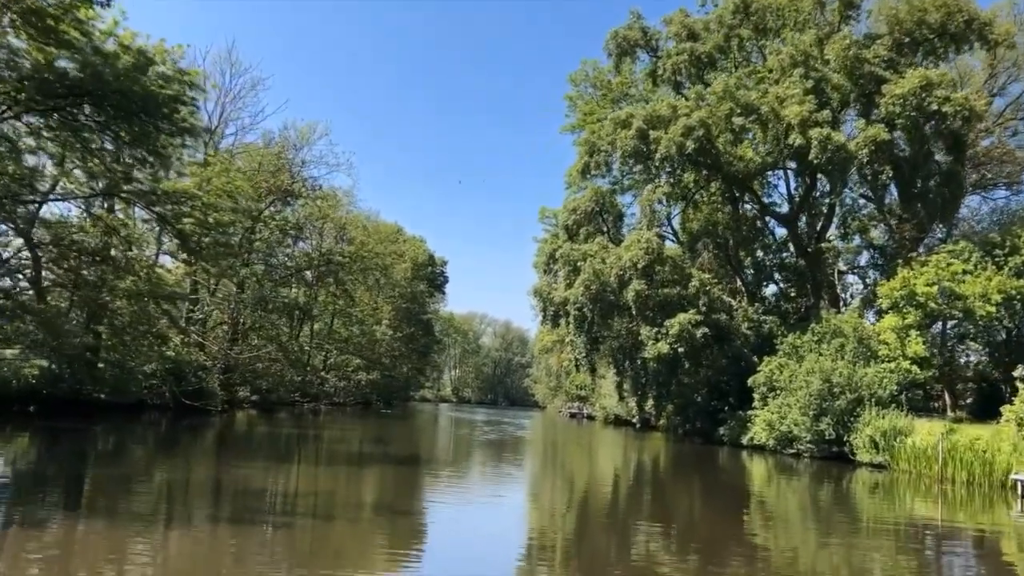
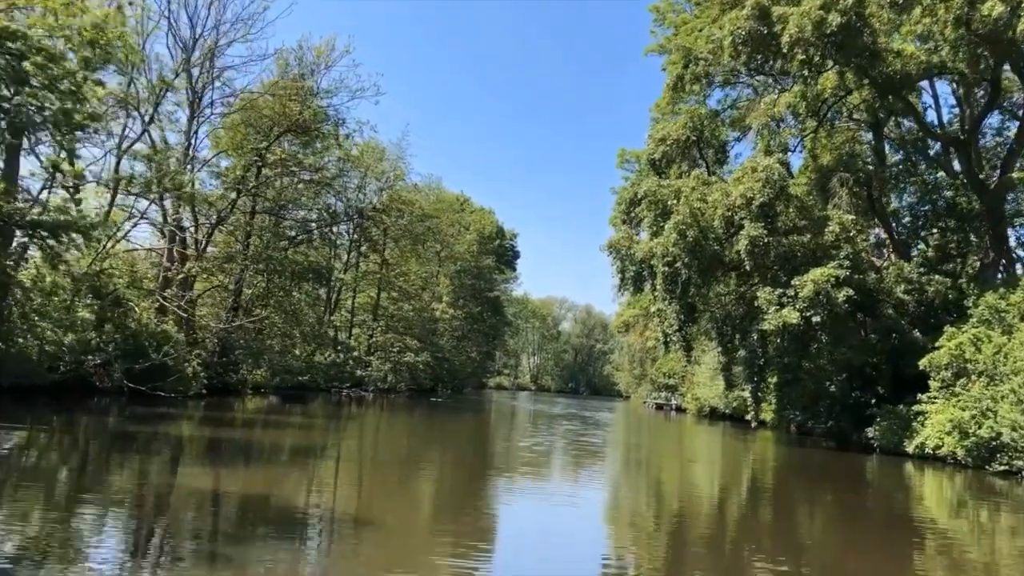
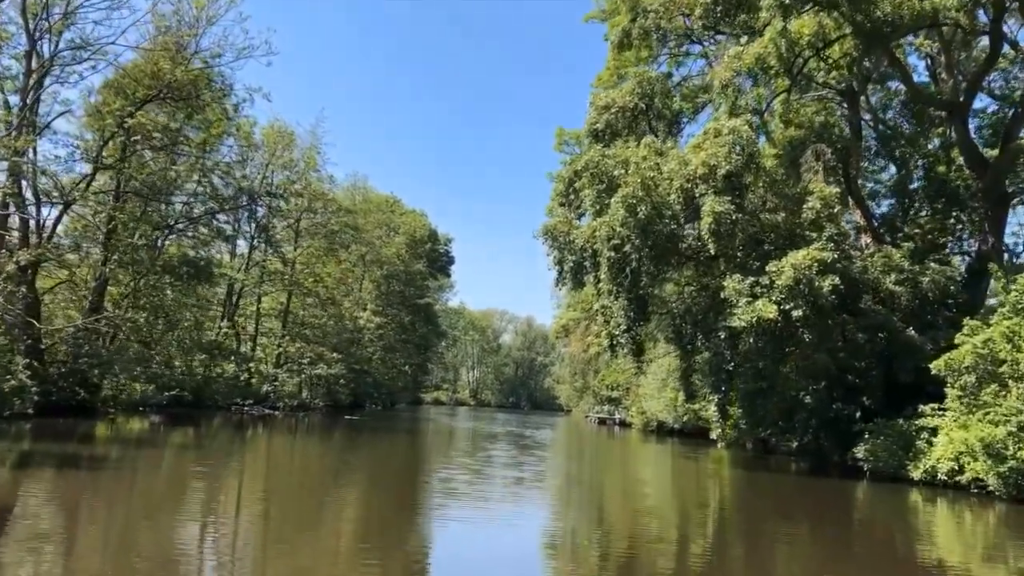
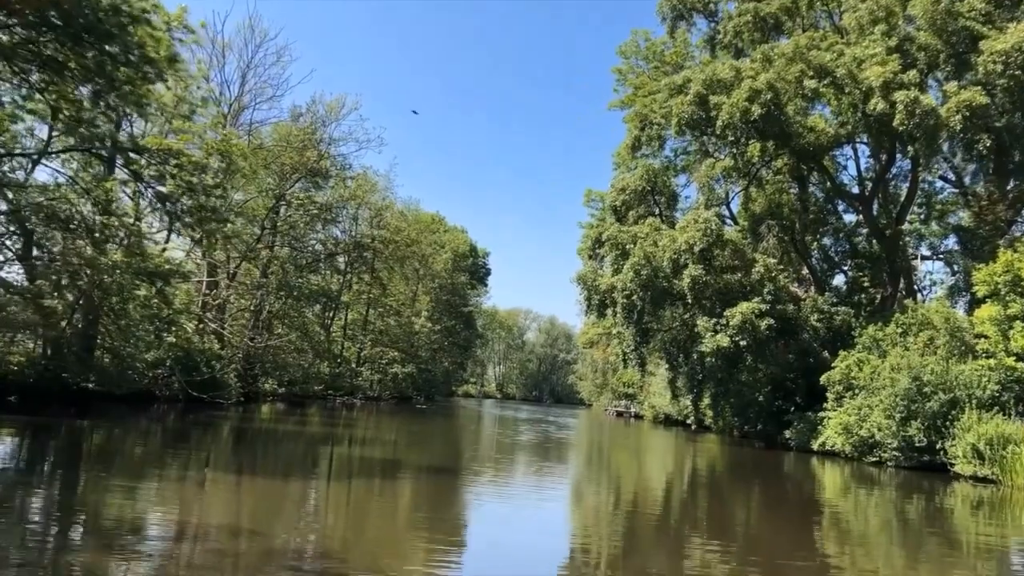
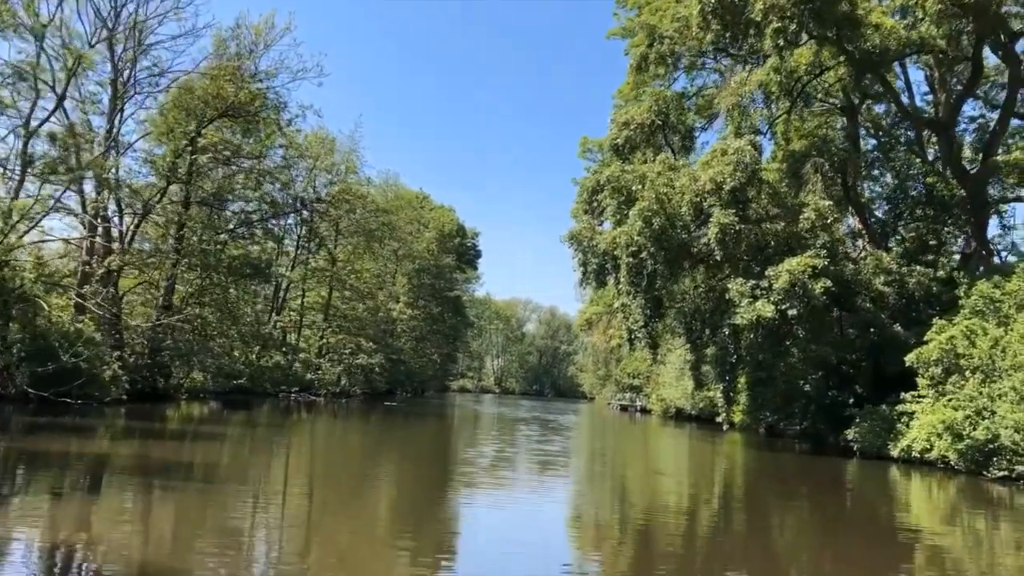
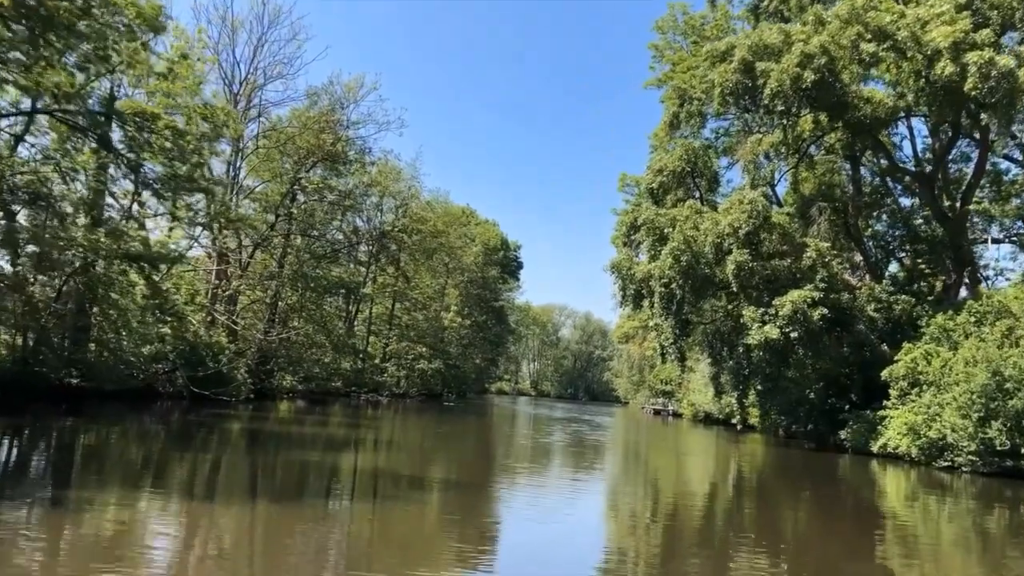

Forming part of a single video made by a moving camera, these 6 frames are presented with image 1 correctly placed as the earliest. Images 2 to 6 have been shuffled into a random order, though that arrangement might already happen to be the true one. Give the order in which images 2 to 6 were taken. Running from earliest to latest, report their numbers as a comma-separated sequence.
4, 6, 2, 5, 3
